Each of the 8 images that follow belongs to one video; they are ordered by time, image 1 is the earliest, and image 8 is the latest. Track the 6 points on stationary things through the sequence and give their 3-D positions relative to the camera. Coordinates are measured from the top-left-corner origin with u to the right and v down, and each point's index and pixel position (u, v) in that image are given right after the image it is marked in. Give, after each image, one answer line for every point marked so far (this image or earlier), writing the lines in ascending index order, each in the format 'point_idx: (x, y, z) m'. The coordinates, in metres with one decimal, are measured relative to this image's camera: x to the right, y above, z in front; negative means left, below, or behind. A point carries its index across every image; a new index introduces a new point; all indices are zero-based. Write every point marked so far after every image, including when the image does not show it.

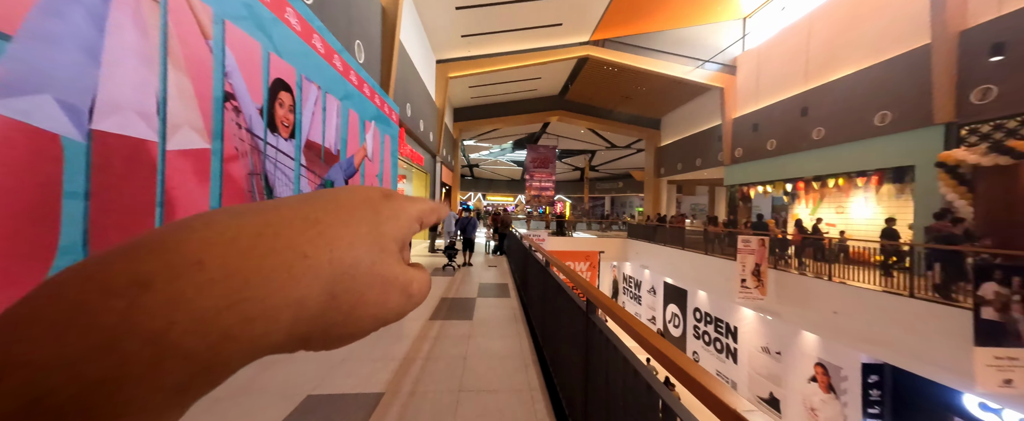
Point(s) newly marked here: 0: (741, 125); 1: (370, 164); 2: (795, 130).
0: (+8.2, +3.1, +11.3) m
1: (-2.1, +0.7, +4.7) m
2: (+8.3, +2.3, +9.3) m
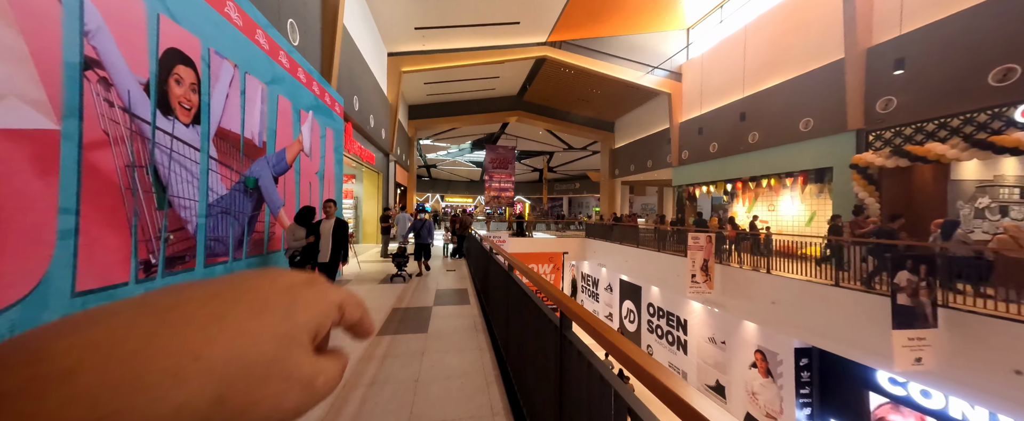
0: (+6.7, +3.1, +12.0) m
1: (-2.7, +0.7, +4.2) m
2: (+7.0, +2.4, +10.0) m
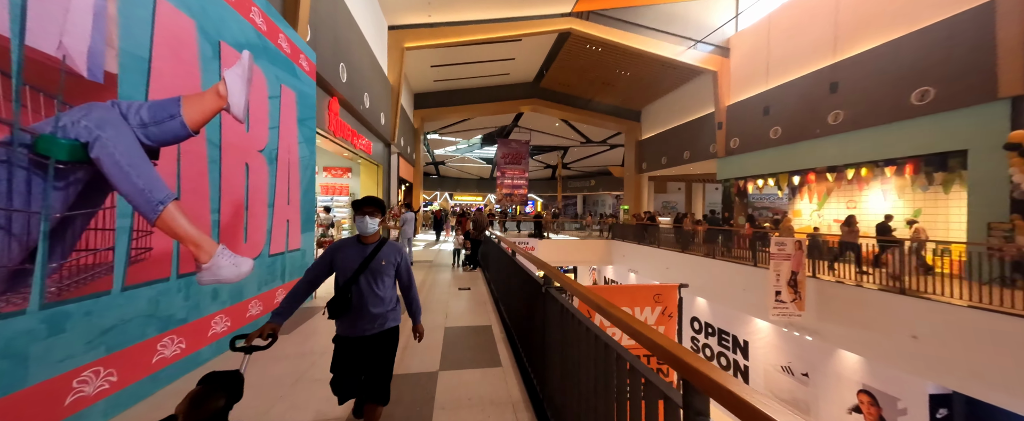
0: (+7.3, +3.2, +10.2) m
1: (-2.3, +0.7, +2.6) m
2: (+7.6, +2.5, +8.2) m
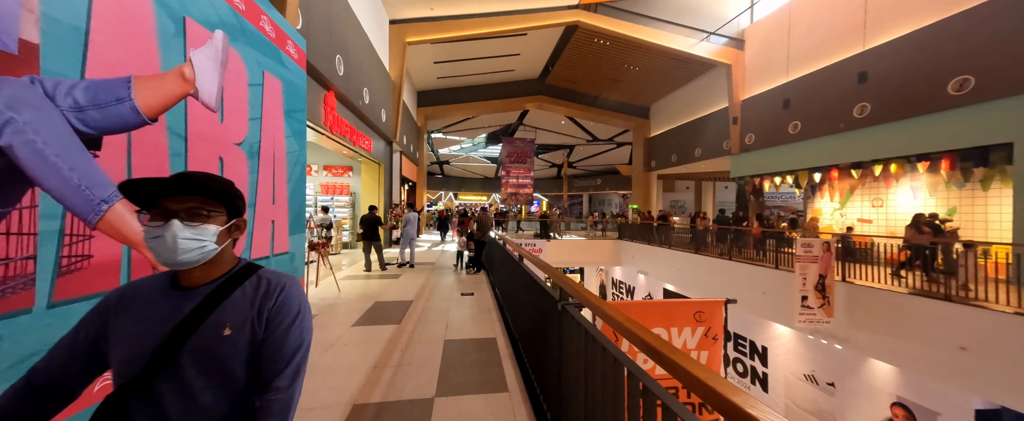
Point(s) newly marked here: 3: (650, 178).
0: (+7.5, +3.2, +9.8) m
1: (-2.2, +0.7, +2.3) m
2: (+7.7, +2.5, +7.8) m
3: (+6.8, +1.6, +15.5) m
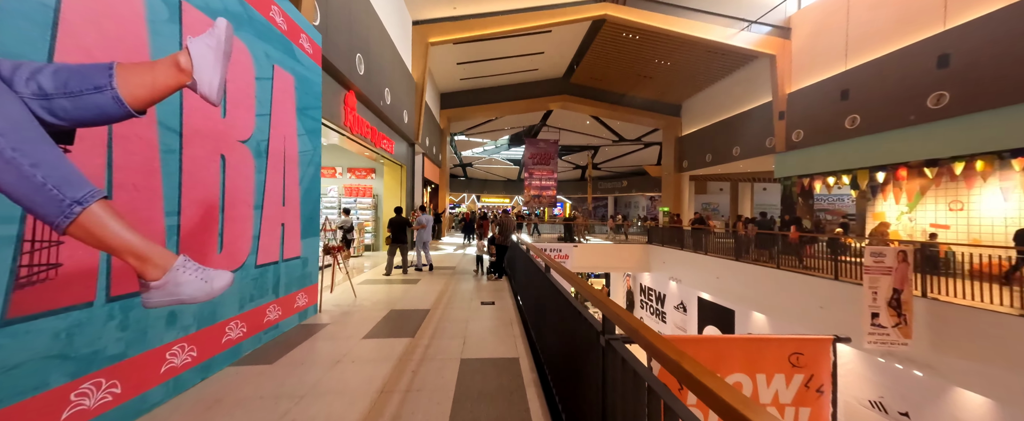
0: (+8.1, +3.1, +8.9) m
1: (-2.0, +0.7, +2.1) m
2: (+8.3, +2.4, +6.9) m
3: (+7.9, +1.4, +14.6) m
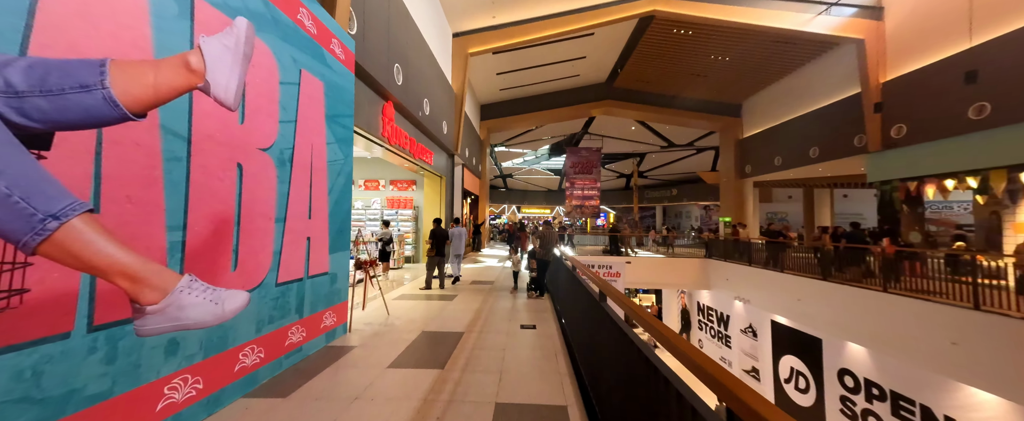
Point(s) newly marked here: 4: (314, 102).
0: (+9.2, +2.9, +7.5) m
1: (-1.8, +0.6, +1.9) m
2: (+9.0, +2.2, +5.4) m
3: (+9.6, +1.0, +13.1) m
4: (-1.7, +1.0, +2.8) m
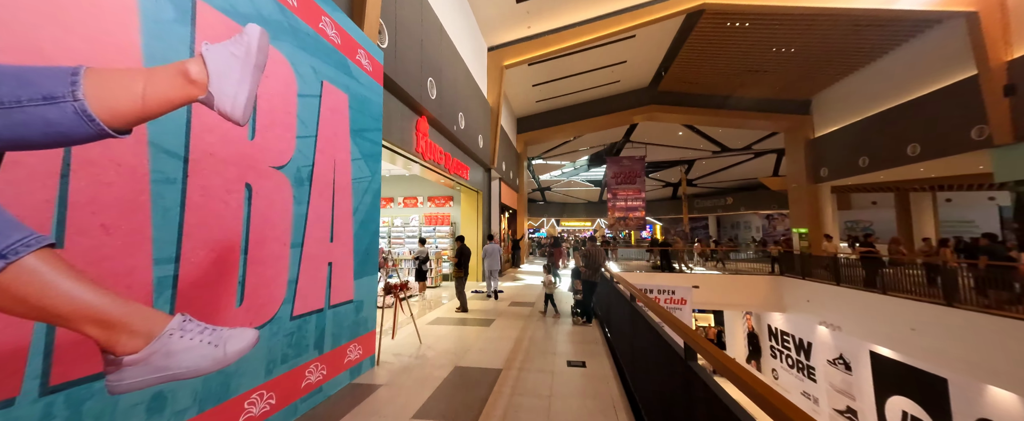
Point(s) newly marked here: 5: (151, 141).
0: (+9.9, +2.8, +6.0) m
1: (-1.6, +0.4, +1.7) m
2: (+9.6, +2.2, +3.9) m
3: (+11.1, +0.7, +11.4) m
4: (-1.4, +0.8, +2.6) m
5: (-1.6, +0.3, +1.4) m
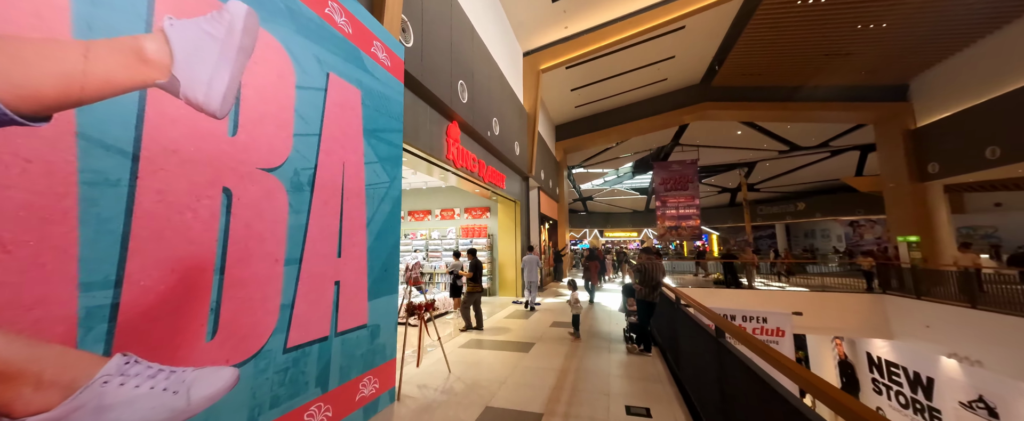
0: (+10.5, +2.8, +4.3) m
1: (-1.4, +0.4, +1.4) m
2: (+9.9, +2.3, +2.3) m
3: (+12.4, +0.6, +9.4) m
4: (-1.2, +0.7, +2.3) m
5: (-1.5, +0.3, +1.1) m
